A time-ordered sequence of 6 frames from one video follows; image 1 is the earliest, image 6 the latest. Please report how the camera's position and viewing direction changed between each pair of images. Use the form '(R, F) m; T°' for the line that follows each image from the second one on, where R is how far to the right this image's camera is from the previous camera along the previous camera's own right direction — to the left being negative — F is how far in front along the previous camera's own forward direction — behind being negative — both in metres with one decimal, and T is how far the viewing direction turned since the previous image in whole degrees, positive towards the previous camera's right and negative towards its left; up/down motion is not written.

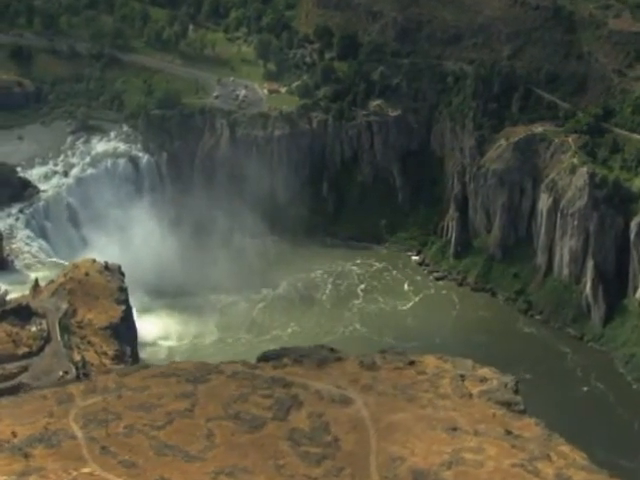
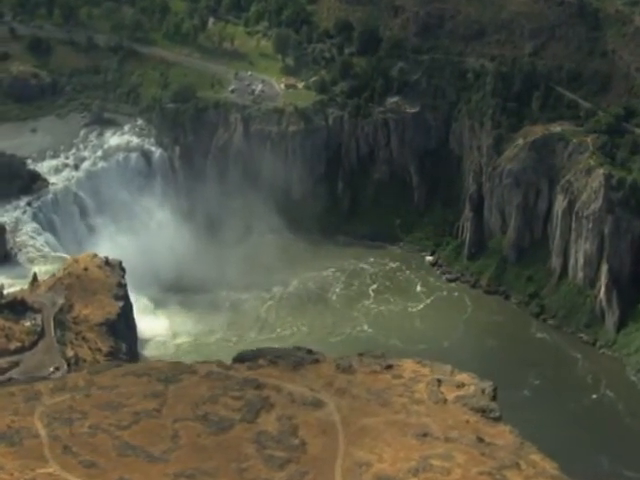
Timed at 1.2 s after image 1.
(+3.0, +1.4) m; -3°
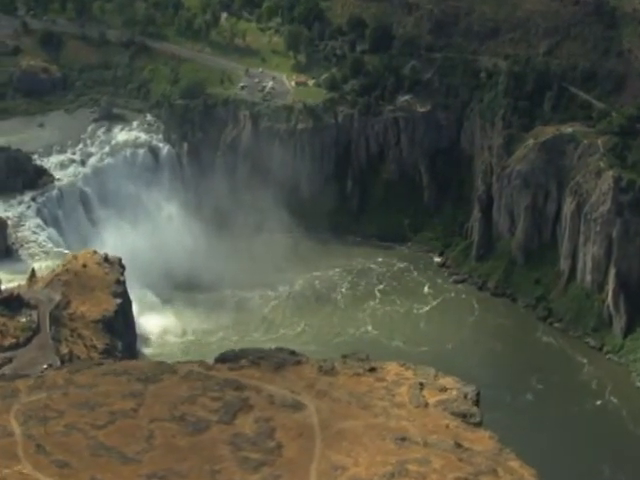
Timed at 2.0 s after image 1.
(+2.0, +0.8) m; -2°
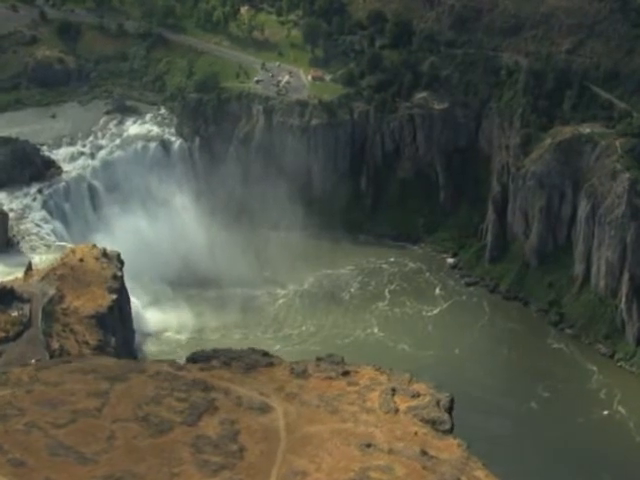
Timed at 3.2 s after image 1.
(+2.9, +1.6) m; -3°
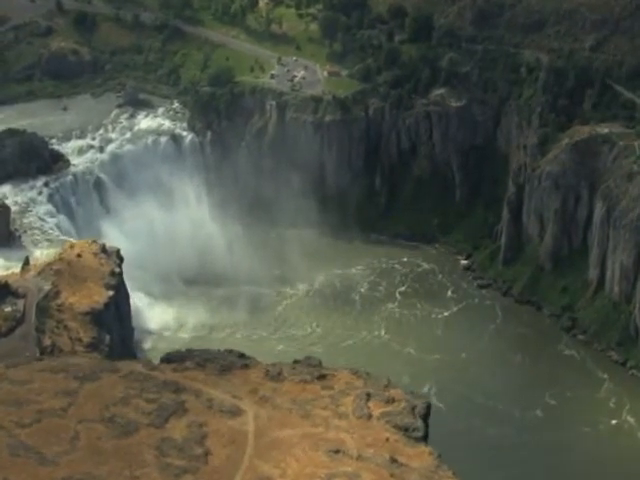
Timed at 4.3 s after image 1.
(+2.5, +1.6) m; -2°
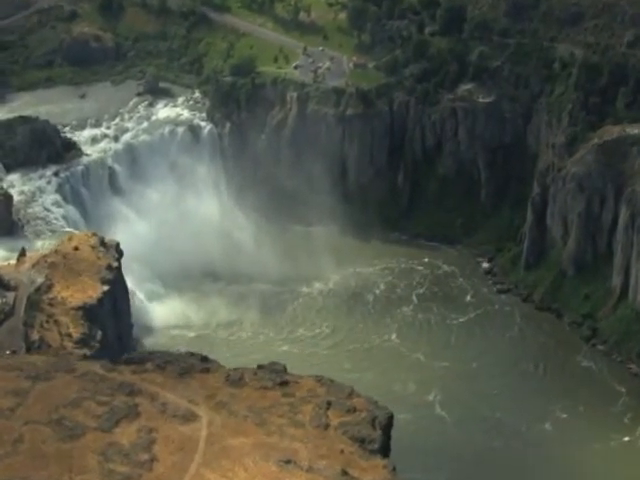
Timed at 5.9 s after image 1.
(+3.5, +2.6) m; -4°
